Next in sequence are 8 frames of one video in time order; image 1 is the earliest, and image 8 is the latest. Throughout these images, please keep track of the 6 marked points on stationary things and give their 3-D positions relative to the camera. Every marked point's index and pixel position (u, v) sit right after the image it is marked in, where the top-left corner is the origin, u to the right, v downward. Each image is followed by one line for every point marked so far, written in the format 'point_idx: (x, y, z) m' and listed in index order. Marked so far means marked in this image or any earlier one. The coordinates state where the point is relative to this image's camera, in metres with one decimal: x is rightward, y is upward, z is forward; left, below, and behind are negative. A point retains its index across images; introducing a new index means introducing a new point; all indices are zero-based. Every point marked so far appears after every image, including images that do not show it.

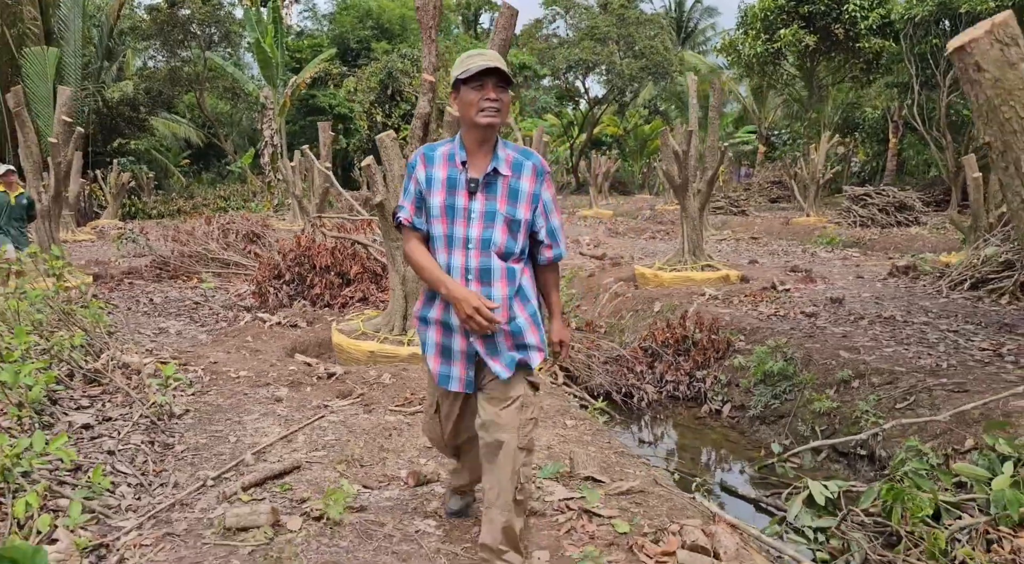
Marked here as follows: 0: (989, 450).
0: (+2.4, -0.8, +3.5) m
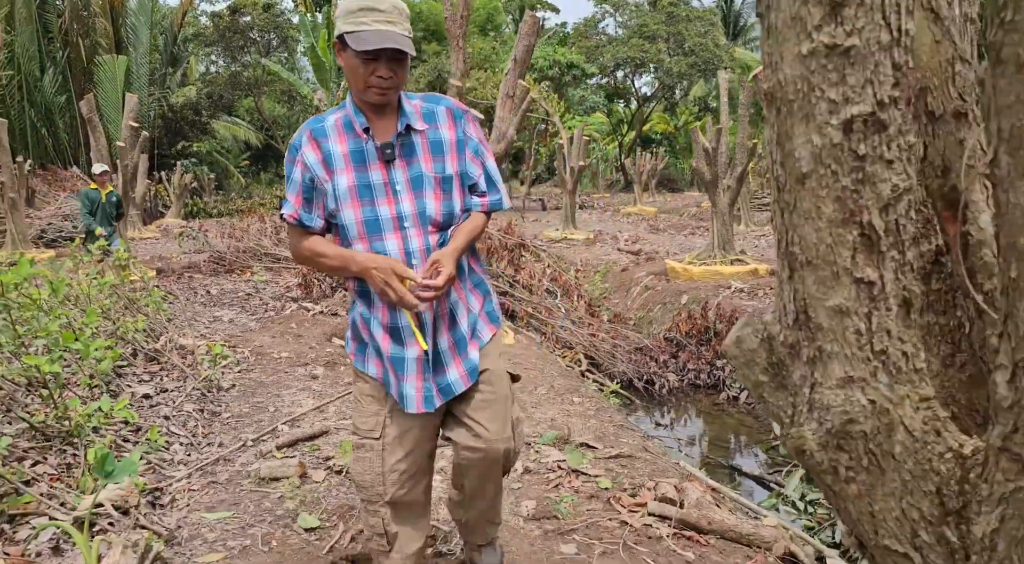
0: (+2.5, -0.8, +3.6) m
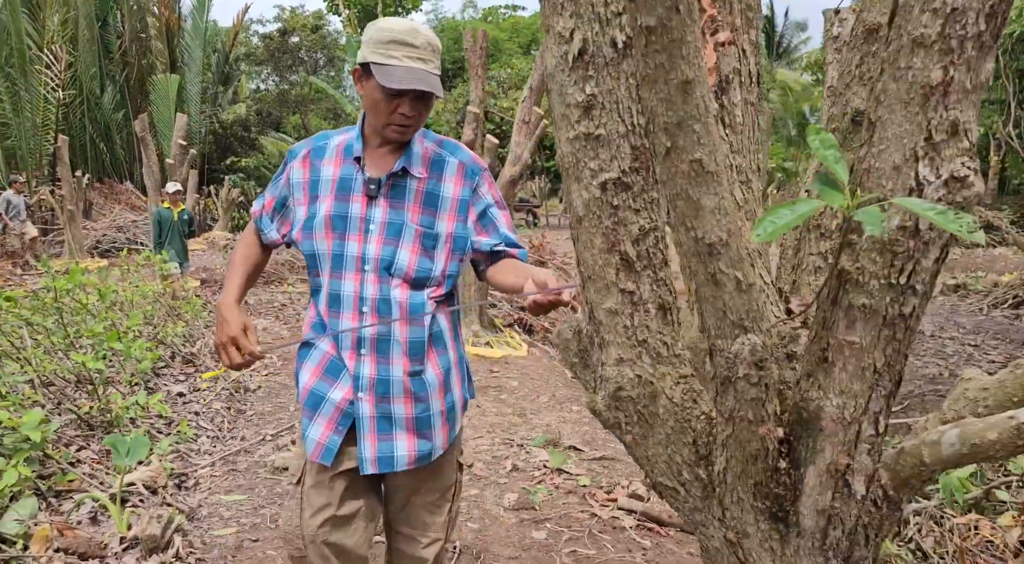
0: (+2.5, -0.9, +3.7) m
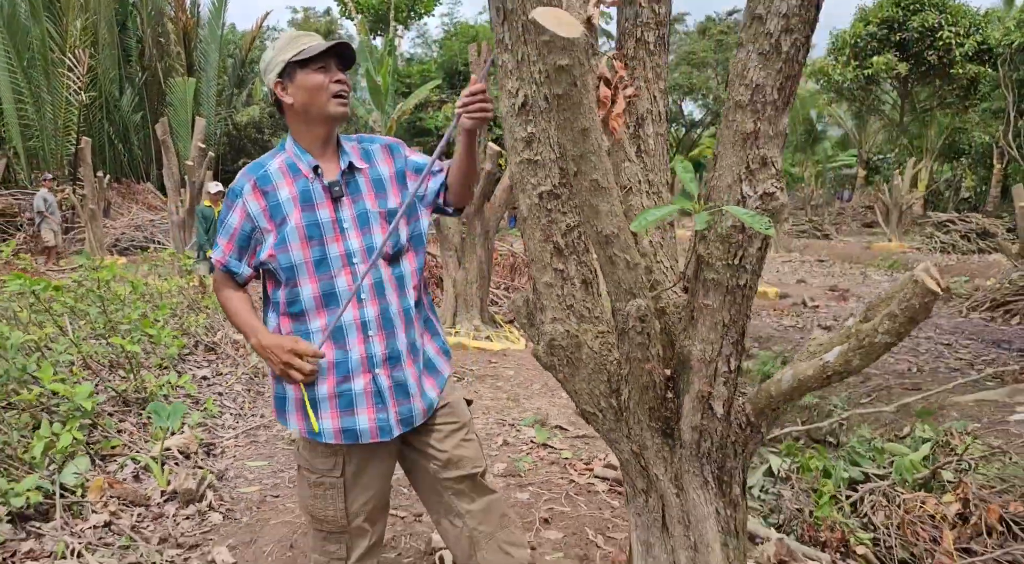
0: (+2.4, -0.9, +4.1) m
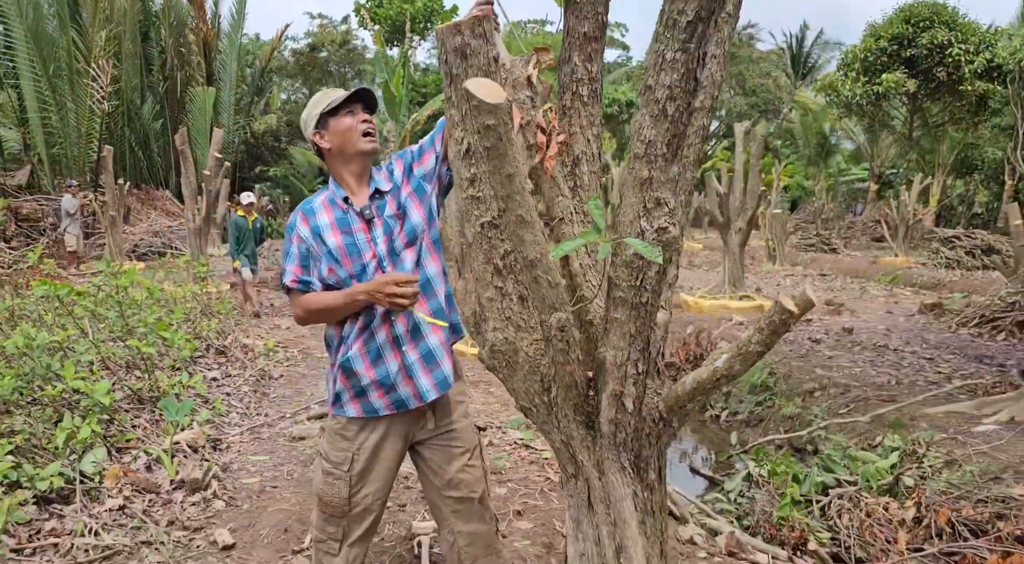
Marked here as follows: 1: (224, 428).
0: (+2.3, -1.0, +4.3) m
1: (-1.6, -0.8, +3.8) m
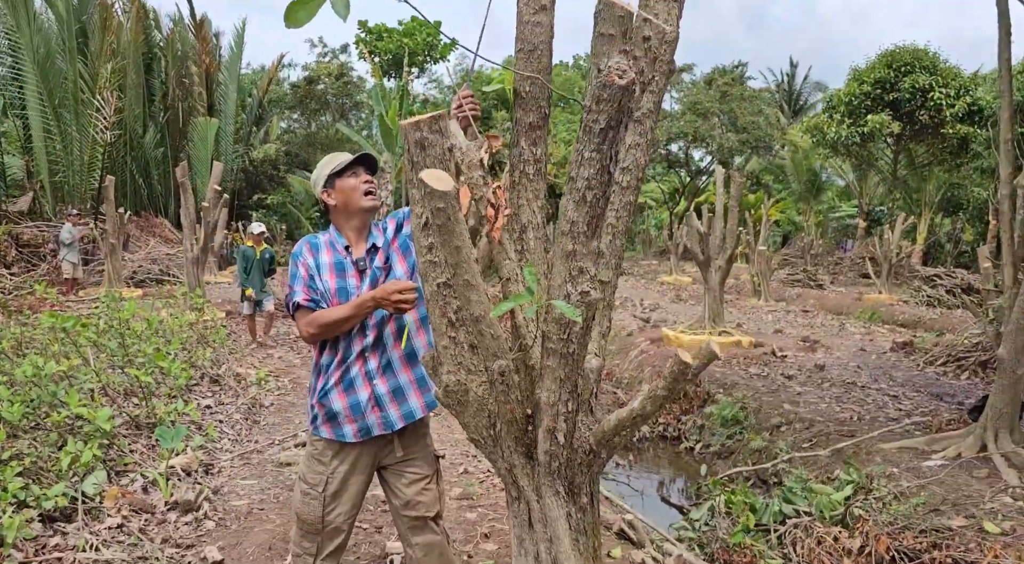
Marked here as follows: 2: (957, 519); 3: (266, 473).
0: (+2.2, -1.3, +4.5) m
1: (-1.7, -1.0, +4.1) m
2: (+2.4, -1.3, +3.8) m
3: (-1.4, -1.1, +3.9) m
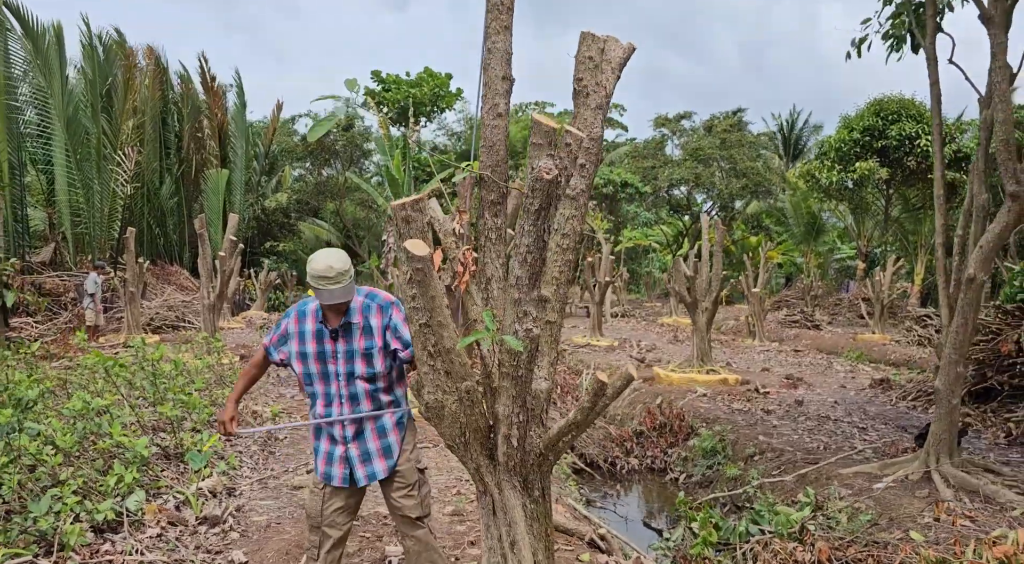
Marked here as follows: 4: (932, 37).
0: (+2.1, -1.5, +5.0) m
1: (-1.8, -1.3, +4.6) m
2: (+2.3, -1.5, +4.2) m
3: (-1.4, -1.3, +4.4) m
4: (+3.0, +1.8, +5.0) m
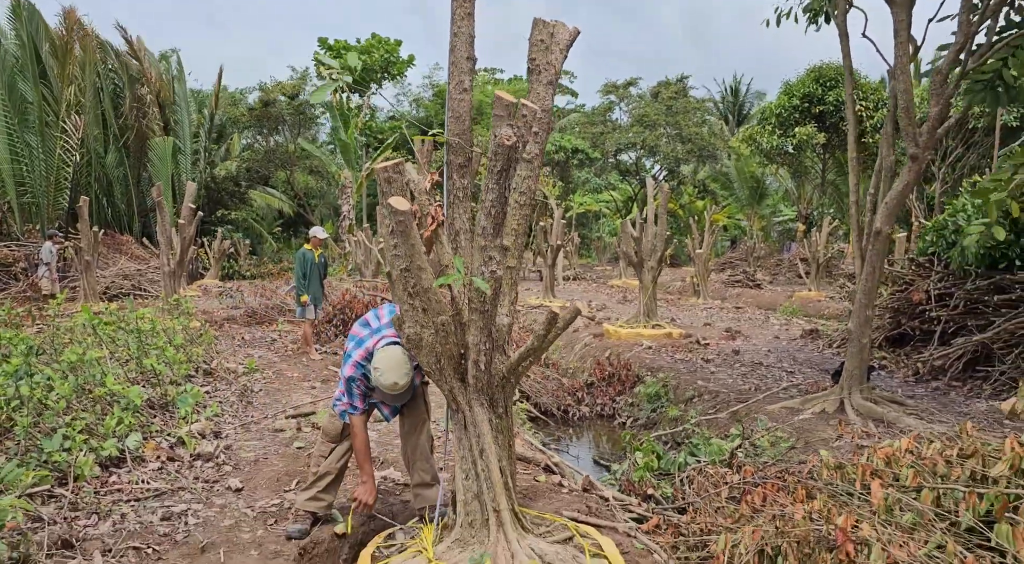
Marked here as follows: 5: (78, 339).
0: (+1.8, -1.2, +5.6) m
1: (-2.1, -1.0, +5.0) m
2: (+2.1, -1.2, +4.9) m
3: (-1.7, -1.1, +4.8) m
4: (+2.7, +2.1, +5.6) m
5: (-3.3, -0.4, +5.3) m
